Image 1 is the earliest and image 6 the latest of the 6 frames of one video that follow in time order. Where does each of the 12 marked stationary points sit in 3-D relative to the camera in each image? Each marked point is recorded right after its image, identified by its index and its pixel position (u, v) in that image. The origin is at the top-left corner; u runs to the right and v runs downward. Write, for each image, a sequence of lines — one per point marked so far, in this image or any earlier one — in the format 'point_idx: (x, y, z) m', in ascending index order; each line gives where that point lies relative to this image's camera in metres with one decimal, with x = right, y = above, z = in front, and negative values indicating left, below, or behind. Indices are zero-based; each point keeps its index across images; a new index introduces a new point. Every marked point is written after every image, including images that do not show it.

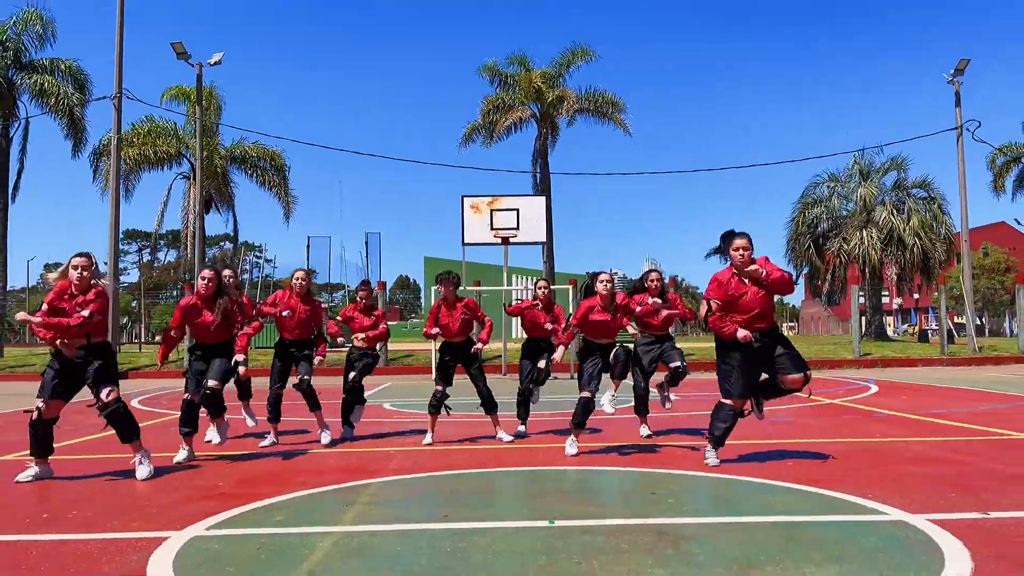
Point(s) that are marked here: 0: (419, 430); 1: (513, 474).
0: (-1.0, -1.5, +8.6) m
1: (0.0, -1.4, +5.9) m
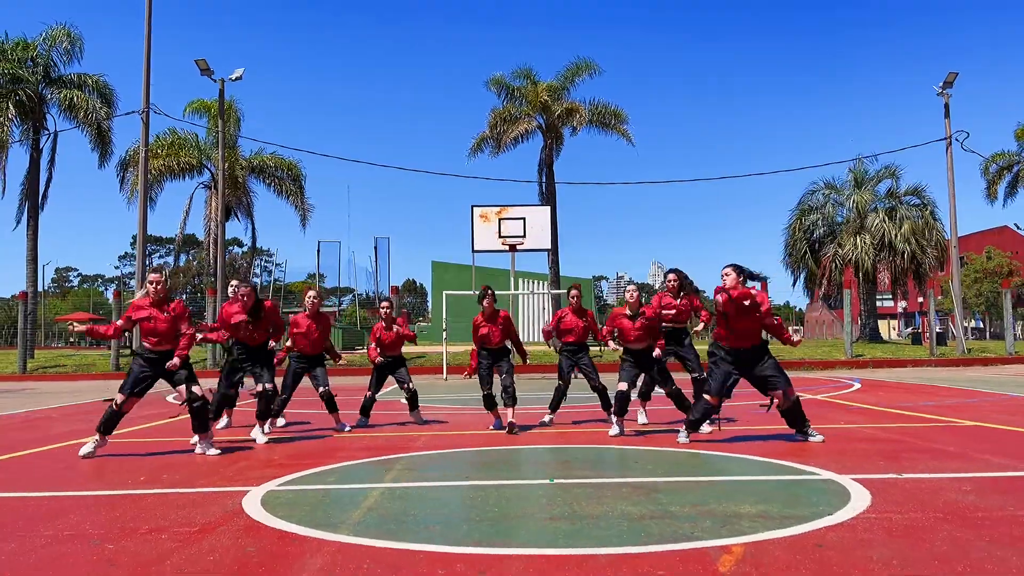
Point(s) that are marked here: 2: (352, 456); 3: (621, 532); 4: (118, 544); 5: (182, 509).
0: (-0.9, -1.6, +9.7) m
1: (+0.1, -1.4, +7.0) m
2: (-1.4, -1.5, +6.9) m
3: (+0.5, -1.2, +3.9) m
4: (-1.9, -1.3, +3.9) m
5: (-1.9, -1.3, +4.7) m
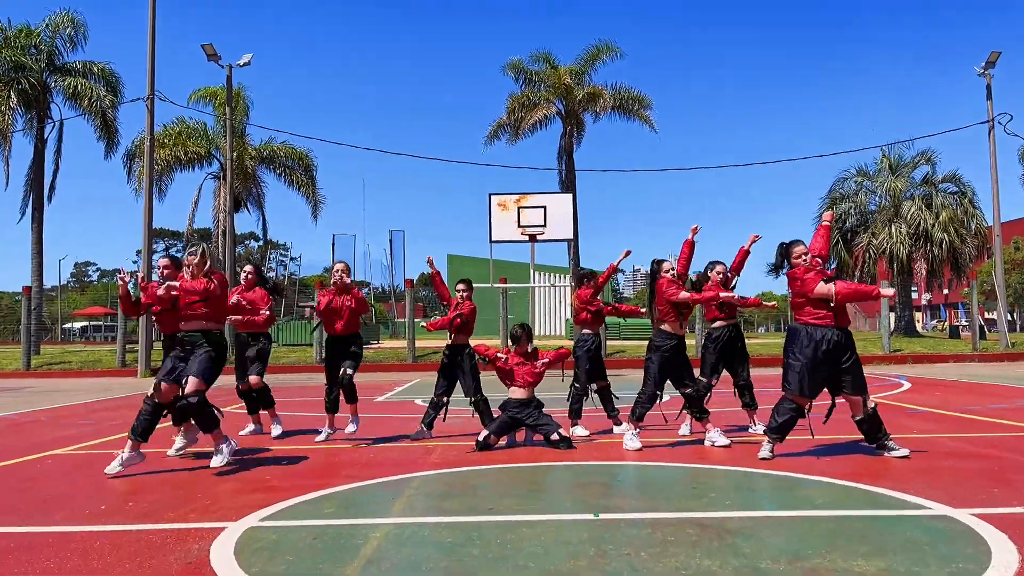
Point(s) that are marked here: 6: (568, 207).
0: (-0.6, -1.5, +8.7) m
1: (+0.3, -1.4, +6.0) m
2: (-1.2, -1.4, +5.9) m
3: (+0.7, -1.1, +2.9) m
4: (-1.8, -1.2, +3.0) m
5: (-1.7, -1.3, +3.7) m
6: (+1.3, +1.9, +19.1) m
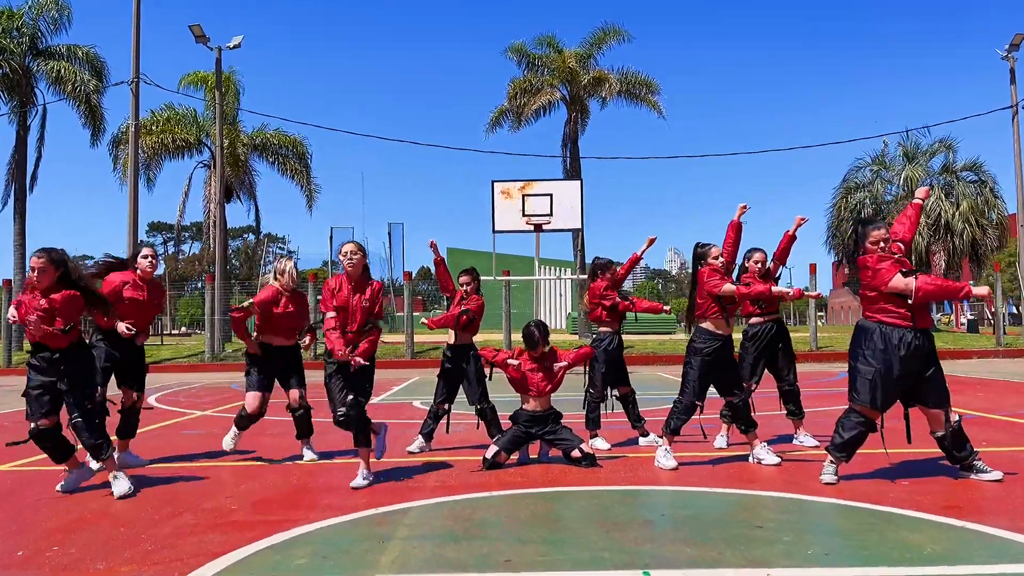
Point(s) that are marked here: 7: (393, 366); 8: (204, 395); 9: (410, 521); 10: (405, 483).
0: (-0.5, -1.4, +7.7) m
1: (+0.4, -1.3, +5.0) m
2: (-1.1, -1.3, +5.0) m
3: (+0.8, -1.1, +1.9) m
4: (-1.7, -1.2, +2.0) m
5: (-1.6, -1.2, +2.7) m
6: (+1.4, +2.1, +18.1) m
7: (-2.9, -1.9, +19.2) m
8: (-5.6, -2.0, +14.6) m
9: (-0.6, -1.3, +4.3) m
10: (-0.7, -1.3, +5.5) m
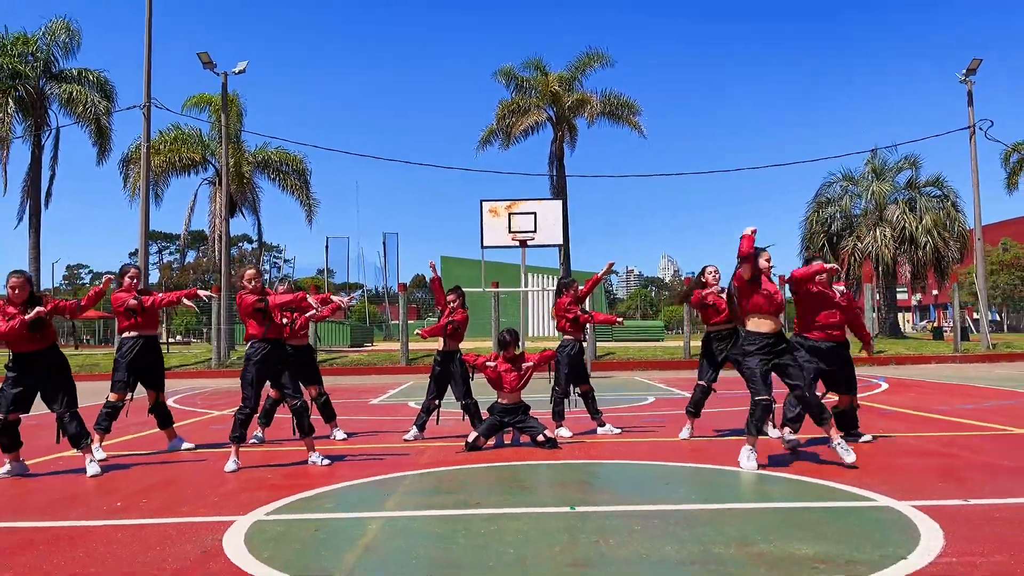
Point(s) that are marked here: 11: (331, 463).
0: (-0.8, -1.6, +9.1) m
1: (+0.2, -1.4, +6.4) m
2: (-1.3, -1.5, +6.3) m
3: (+0.6, -1.2, +3.3) m
4: (-1.9, -1.3, +3.4) m
5: (-1.8, -1.3, +4.1) m
6: (+1.1, +1.8, +19.5) m
7: (-3.2, -2.2, +20.6) m
8: (-5.9, -2.2, +16.0) m
9: (-0.8, -1.4, +5.7) m
10: (-0.9, -1.5, +6.9) m
11: (-1.6, -1.5, +6.9) m
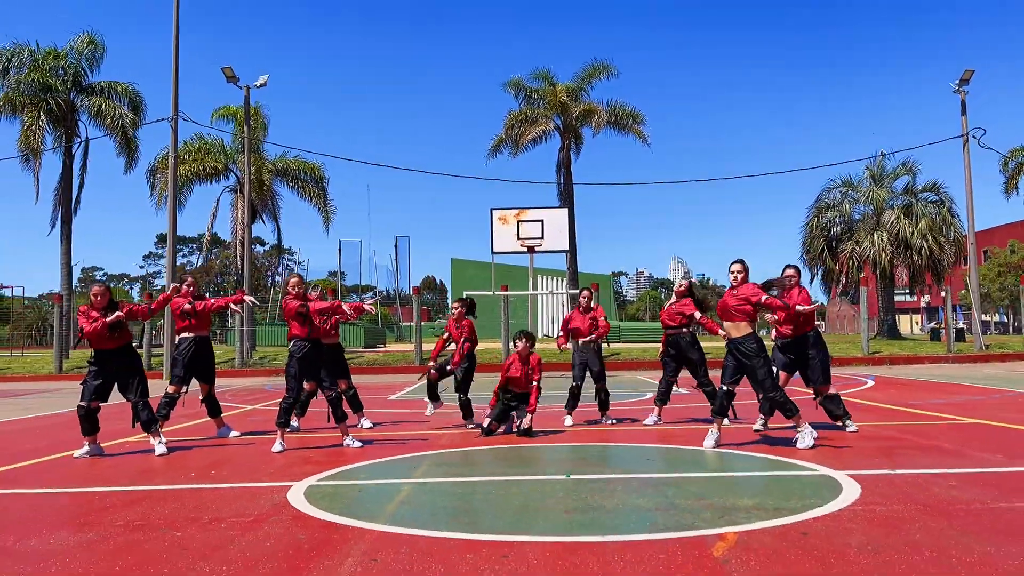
0: (-0.7, -1.7, +10.2) m
1: (+0.3, -1.5, +7.4) m
2: (-1.2, -1.5, +7.4) m
3: (+0.6, -1.3, +4.3) m
4: (-1.8, -1.4, +4.4) m
5: (-1.8, -1.4, +5.2) m
6: (+1.3, +1.8, +20.6) m
7: (-2.9, -2.3, +21.6) m
8: (-5.7, -2.3, +17.1) m
9: (-0.7, -1.5, +6.8) m
10: (-0.9, -1.5, +7.9) m
11: (-1.5, -1.6, +7.9) m
